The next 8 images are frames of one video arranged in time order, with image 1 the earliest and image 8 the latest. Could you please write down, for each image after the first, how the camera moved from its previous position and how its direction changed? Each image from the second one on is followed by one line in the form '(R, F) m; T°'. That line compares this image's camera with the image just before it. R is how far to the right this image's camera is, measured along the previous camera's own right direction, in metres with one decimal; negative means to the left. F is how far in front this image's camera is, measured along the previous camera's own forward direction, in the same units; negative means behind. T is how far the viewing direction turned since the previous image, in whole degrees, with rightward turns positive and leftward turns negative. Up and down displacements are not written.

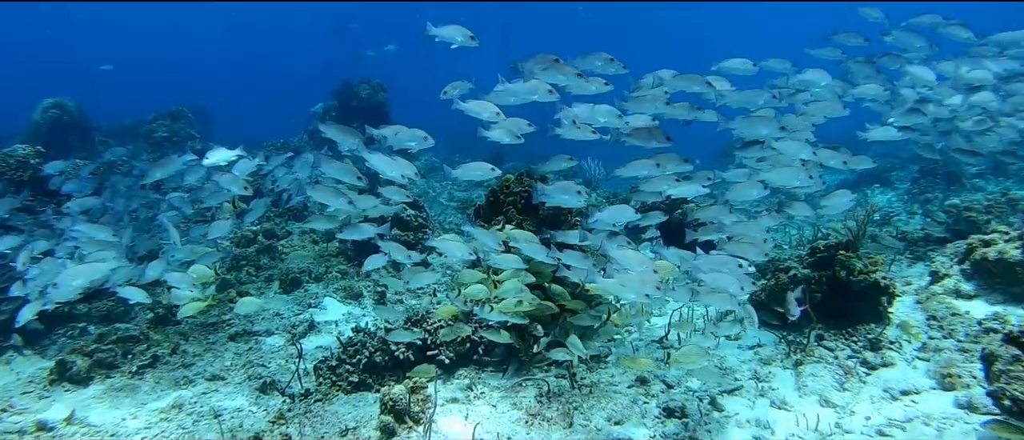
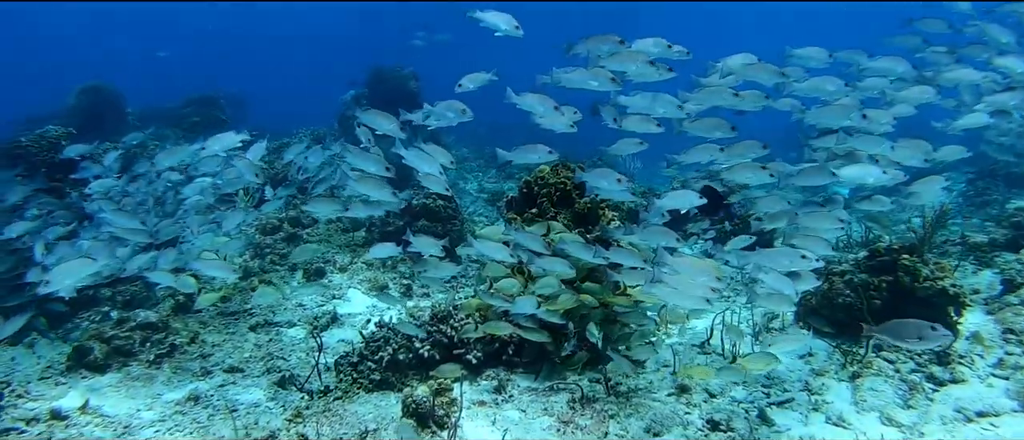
(0.0, +0.4) m; -2°
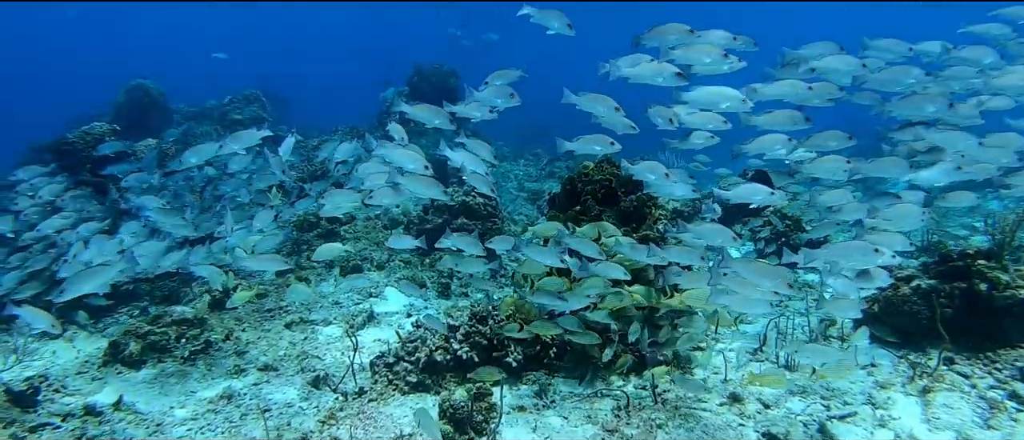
(0.0, +0.2) m; -3°
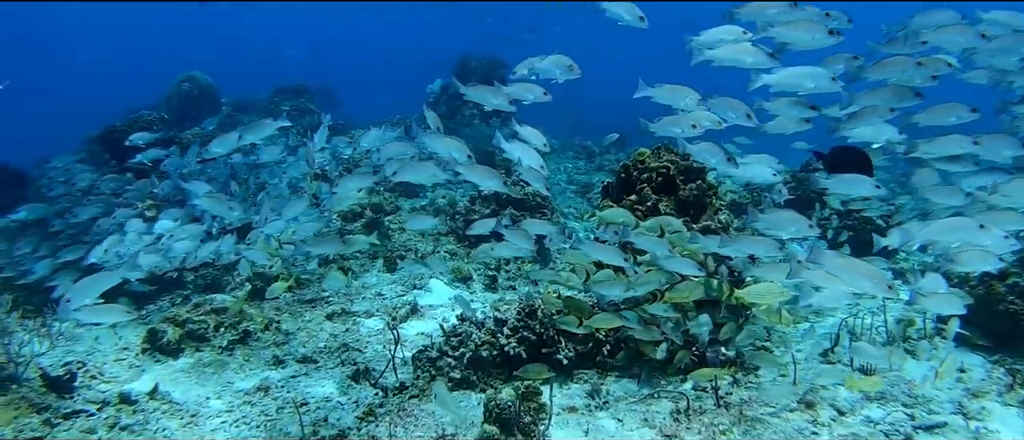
(0.0, +0.4) m; -3°
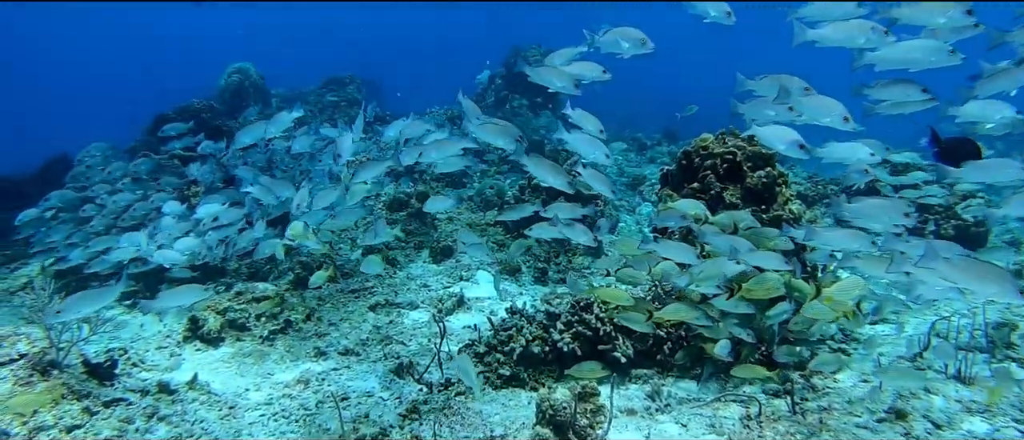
(-0.1, +0.3) m; -3°
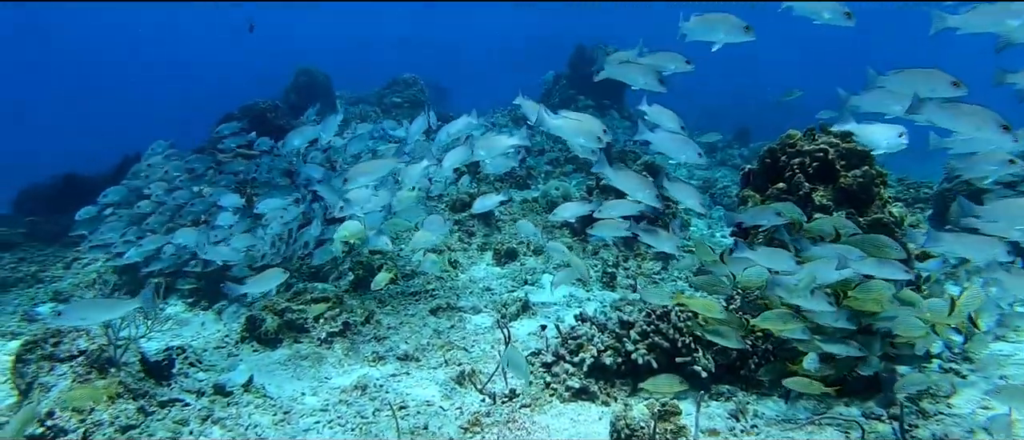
(-0.1, +0.3) m; -5°
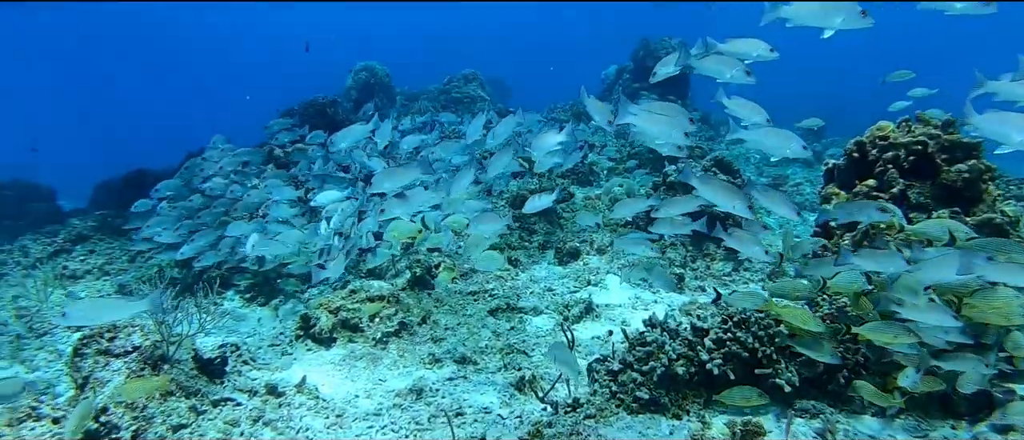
(0.0, +0.3) m; -4°
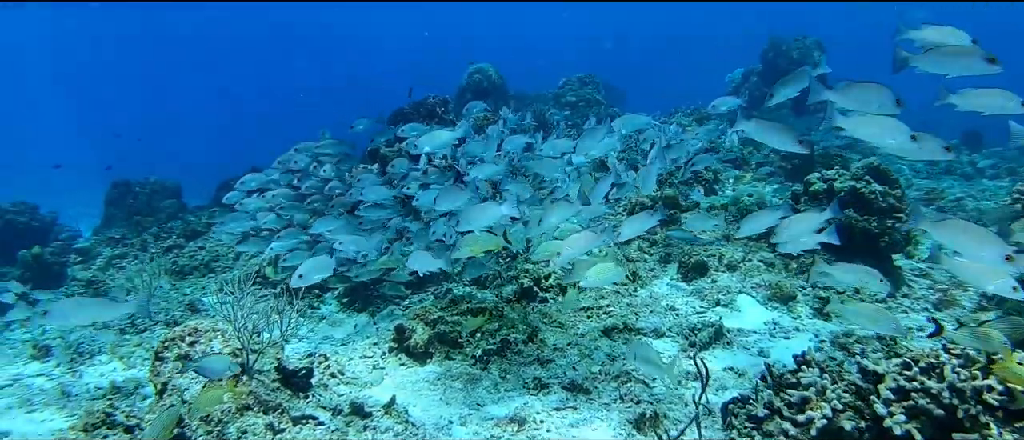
(-0.1, +0.7) m; -8°
